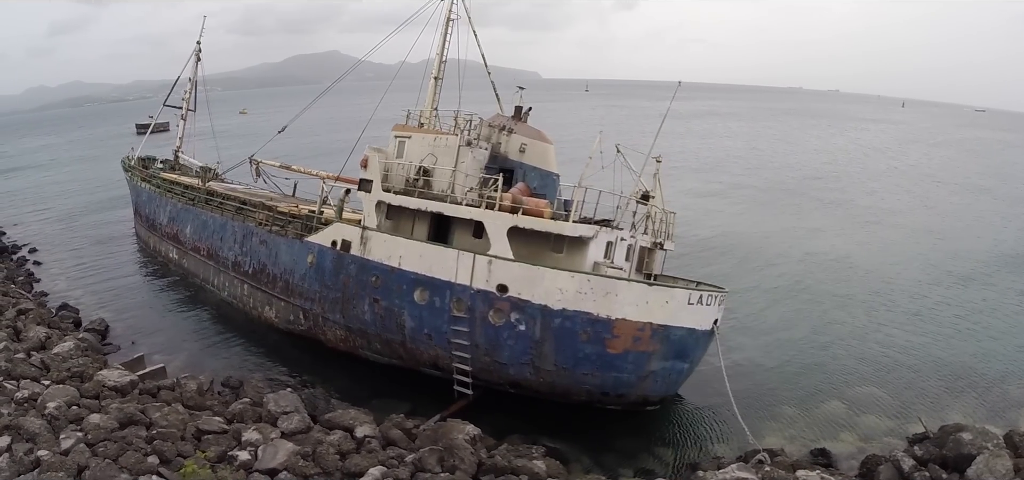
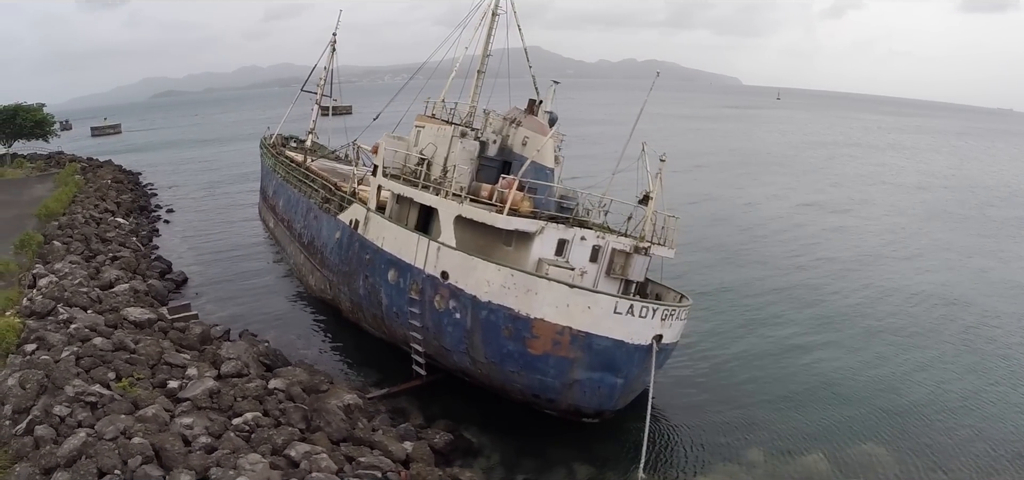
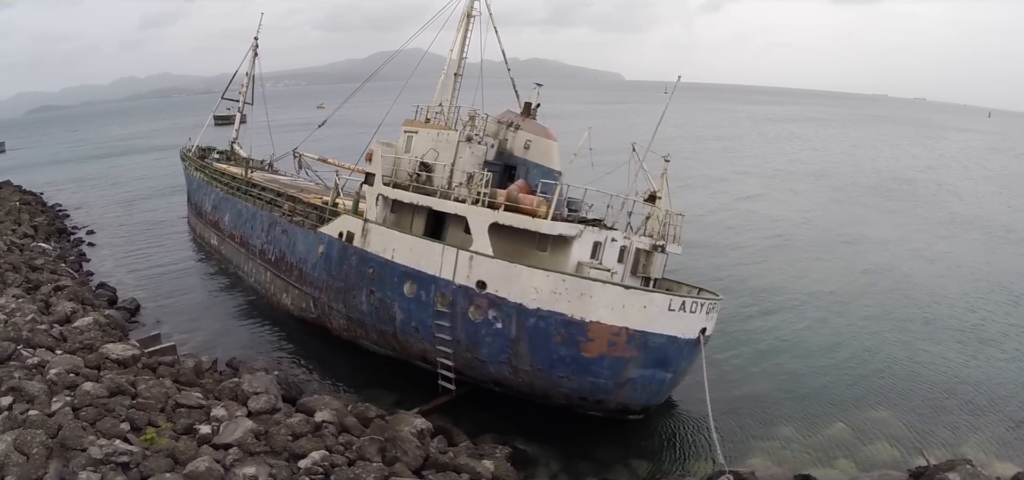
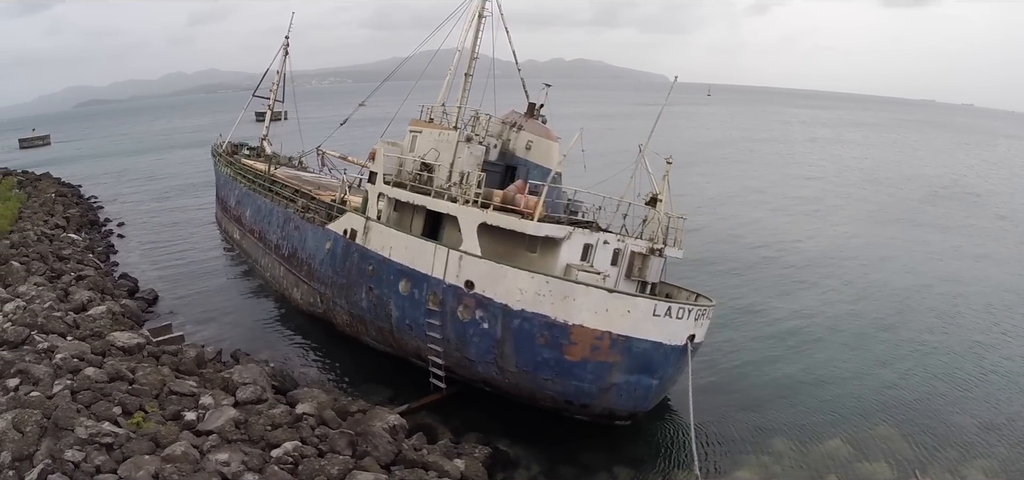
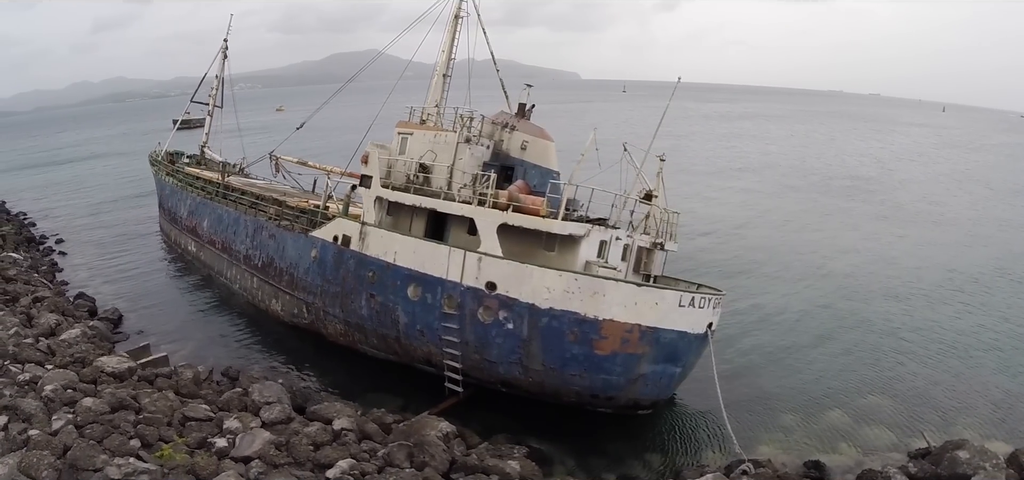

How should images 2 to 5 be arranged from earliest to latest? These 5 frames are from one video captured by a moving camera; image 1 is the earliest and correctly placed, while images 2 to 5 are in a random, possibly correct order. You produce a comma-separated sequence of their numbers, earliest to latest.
5, 3, 4, 2
